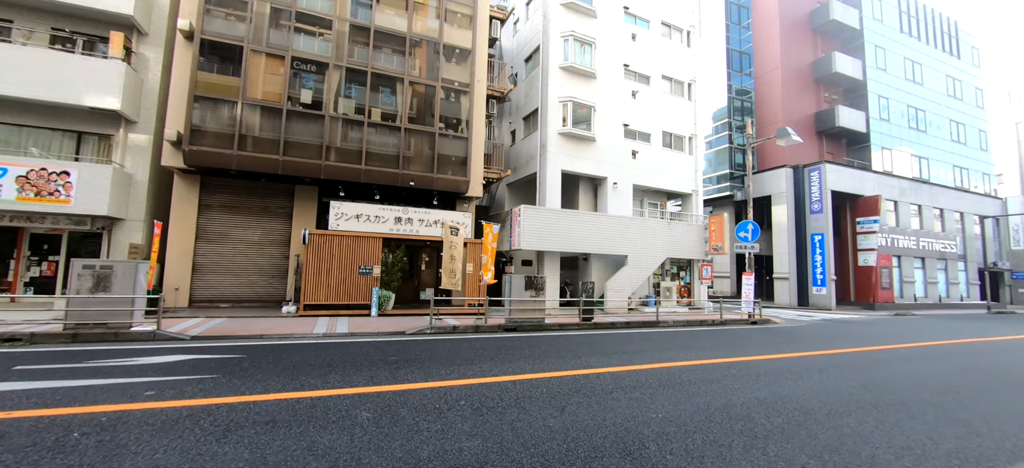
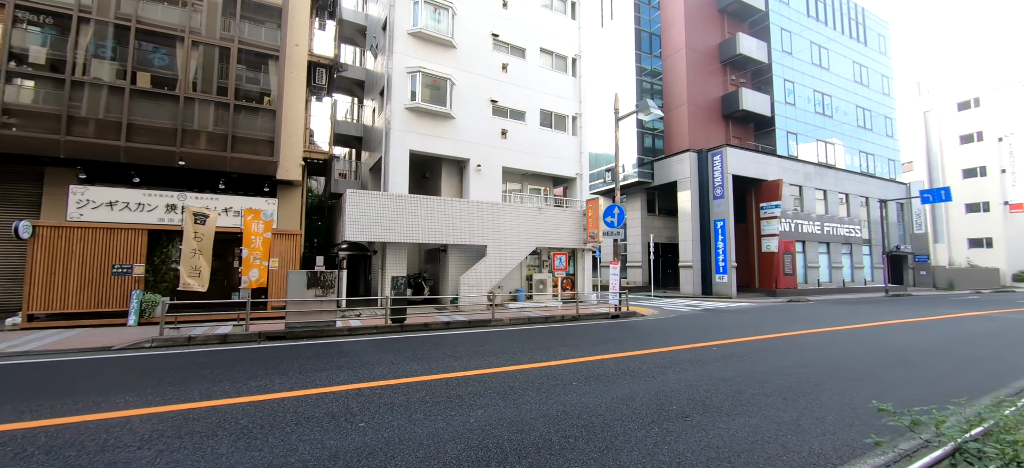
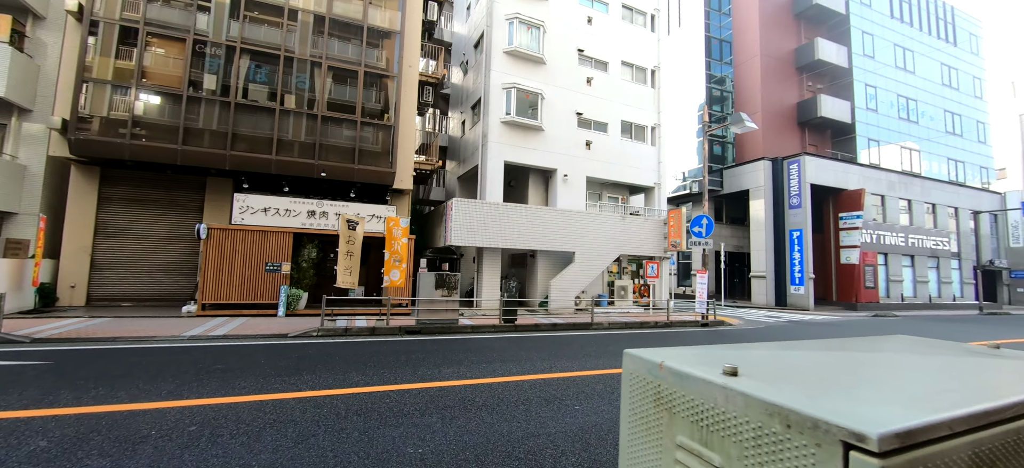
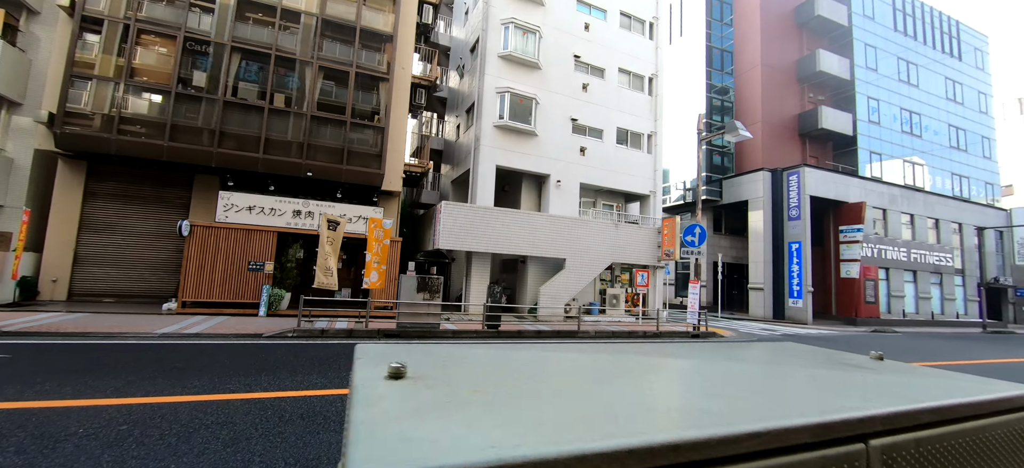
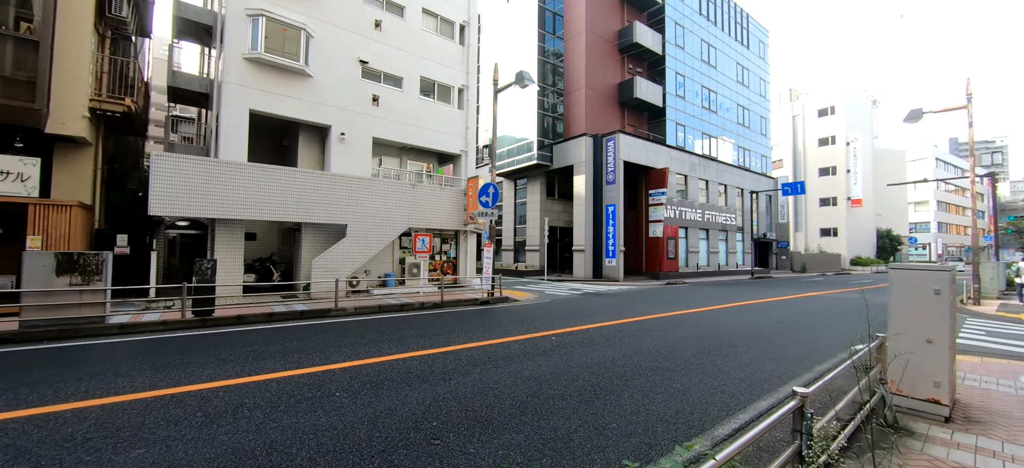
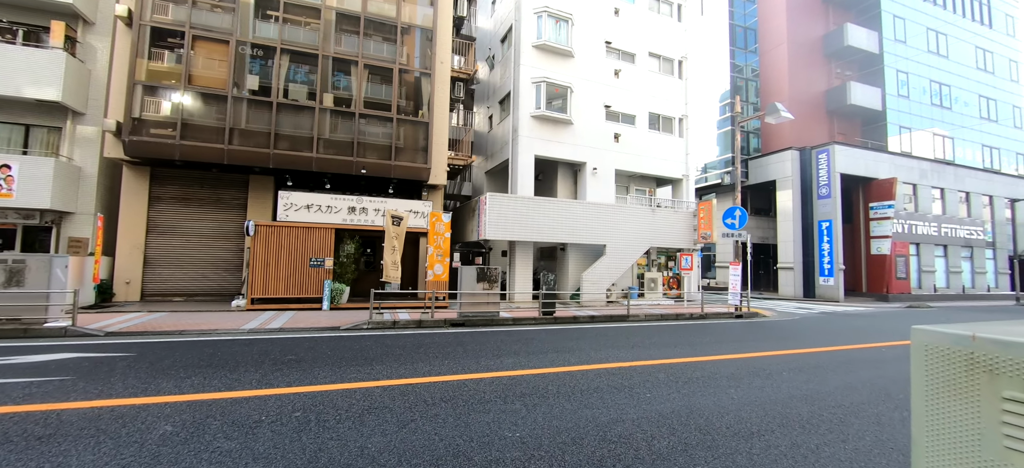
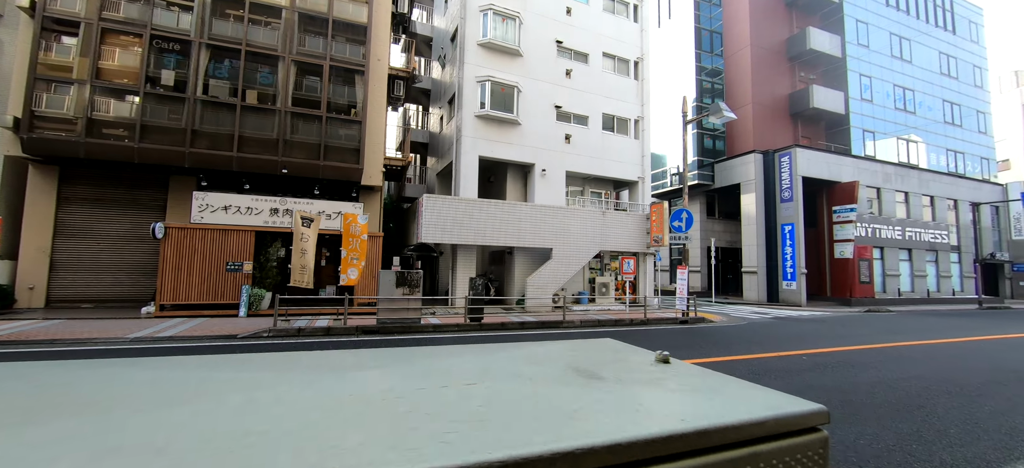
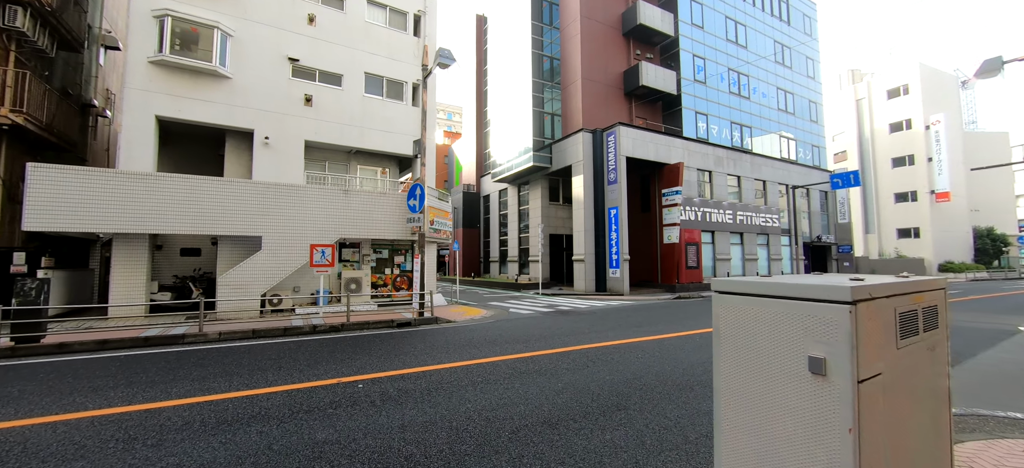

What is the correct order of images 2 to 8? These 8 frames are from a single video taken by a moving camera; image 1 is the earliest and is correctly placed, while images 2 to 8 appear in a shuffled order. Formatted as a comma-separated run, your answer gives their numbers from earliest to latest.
6, 3, 4, 7, 2, 5, 8
